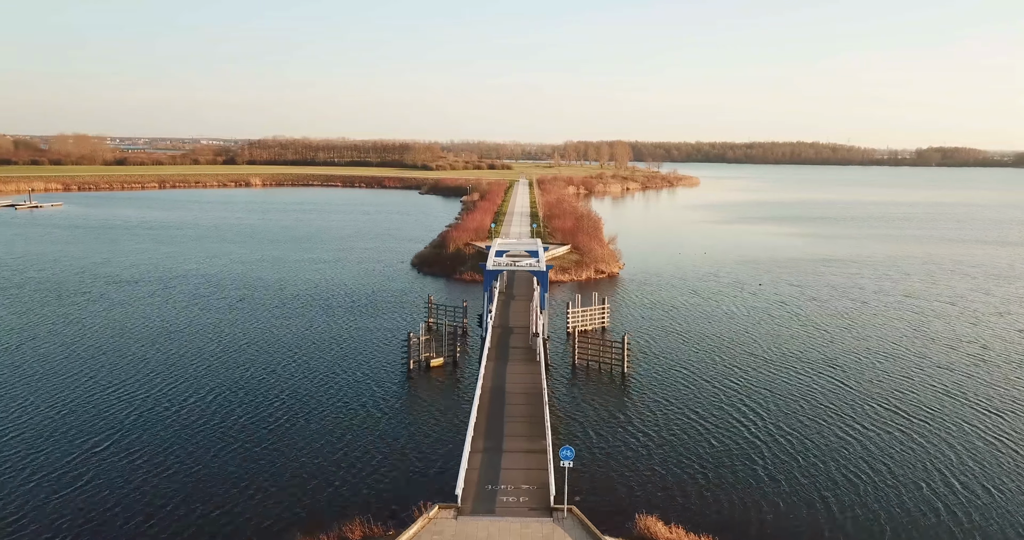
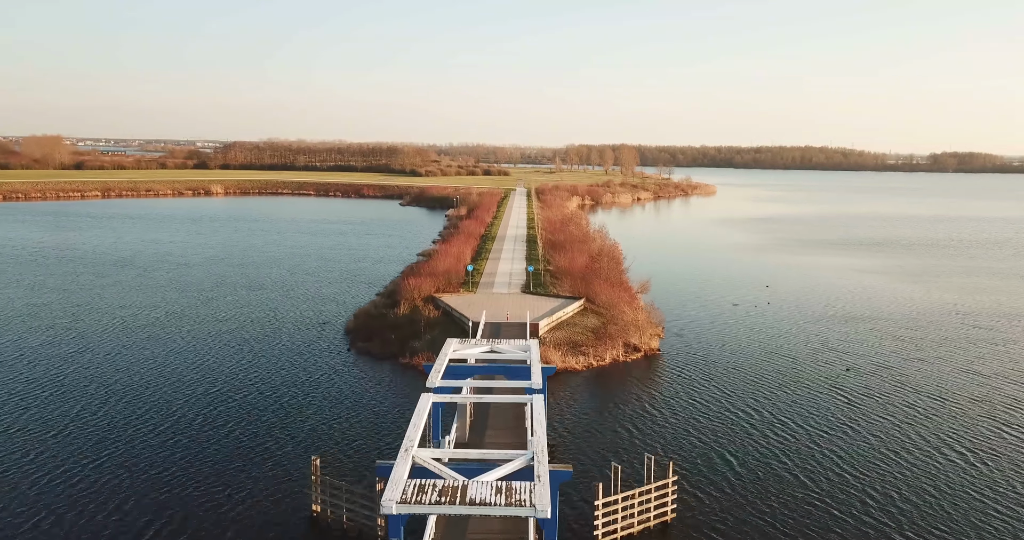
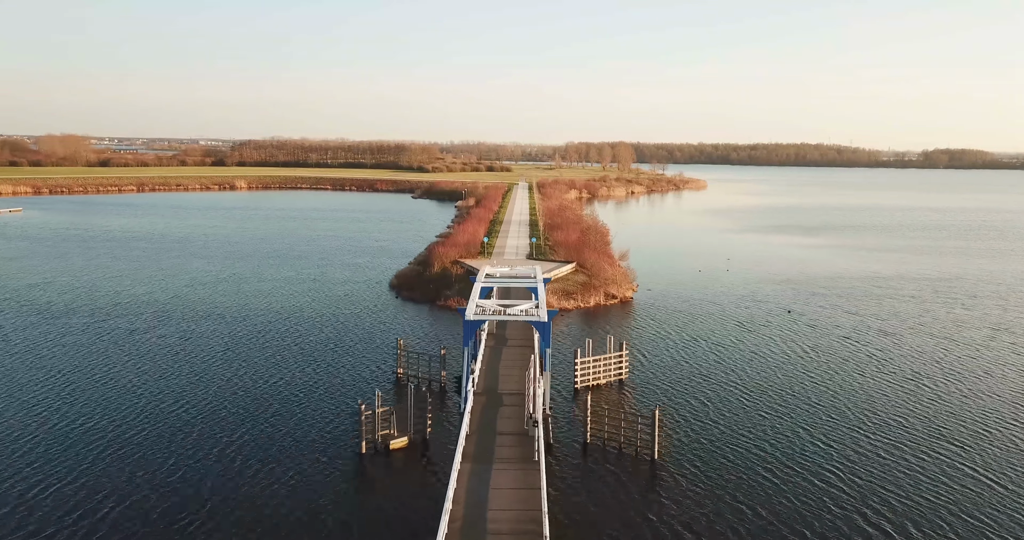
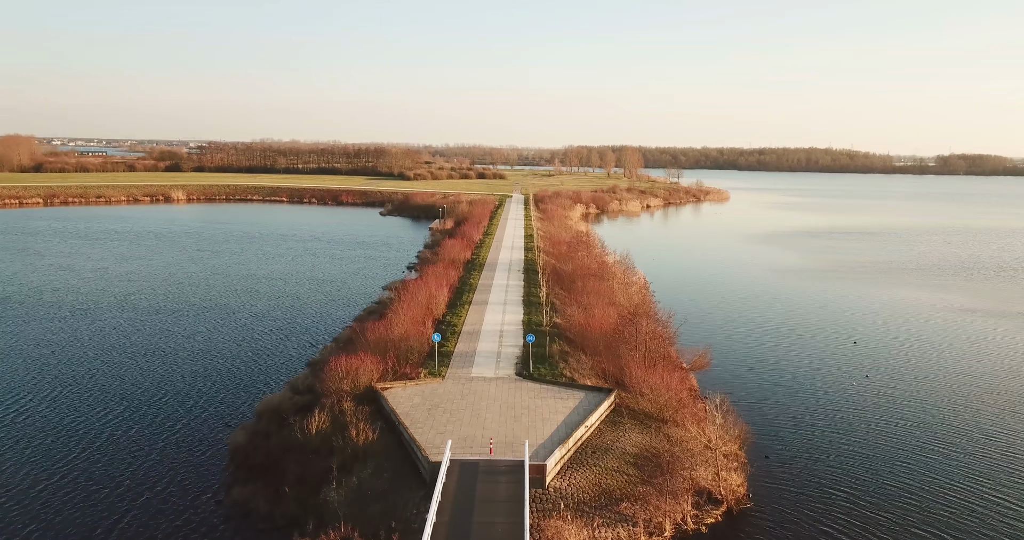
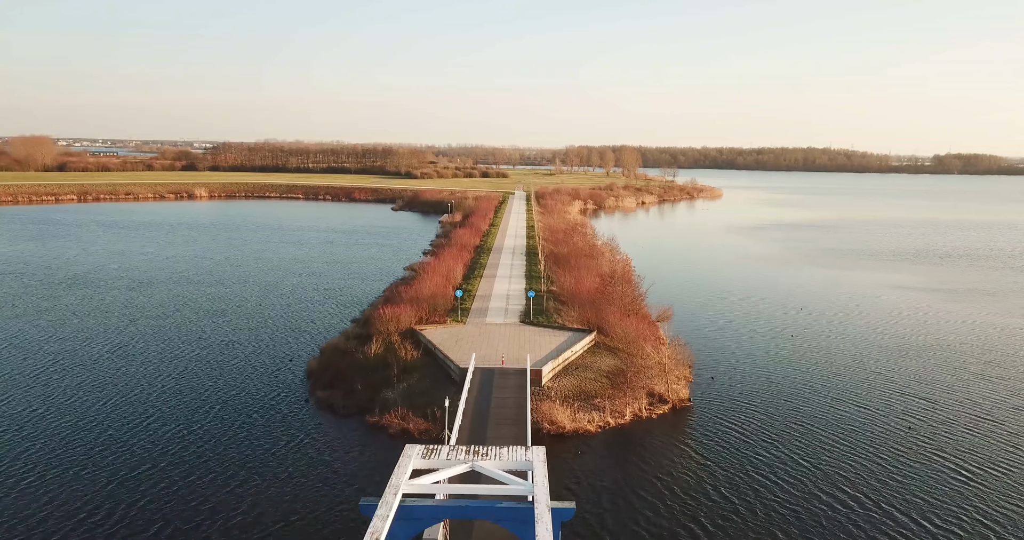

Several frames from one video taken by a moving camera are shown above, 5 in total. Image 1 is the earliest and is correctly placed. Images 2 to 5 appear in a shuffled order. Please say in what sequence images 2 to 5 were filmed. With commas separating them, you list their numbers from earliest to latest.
3, 2, 5, 4
